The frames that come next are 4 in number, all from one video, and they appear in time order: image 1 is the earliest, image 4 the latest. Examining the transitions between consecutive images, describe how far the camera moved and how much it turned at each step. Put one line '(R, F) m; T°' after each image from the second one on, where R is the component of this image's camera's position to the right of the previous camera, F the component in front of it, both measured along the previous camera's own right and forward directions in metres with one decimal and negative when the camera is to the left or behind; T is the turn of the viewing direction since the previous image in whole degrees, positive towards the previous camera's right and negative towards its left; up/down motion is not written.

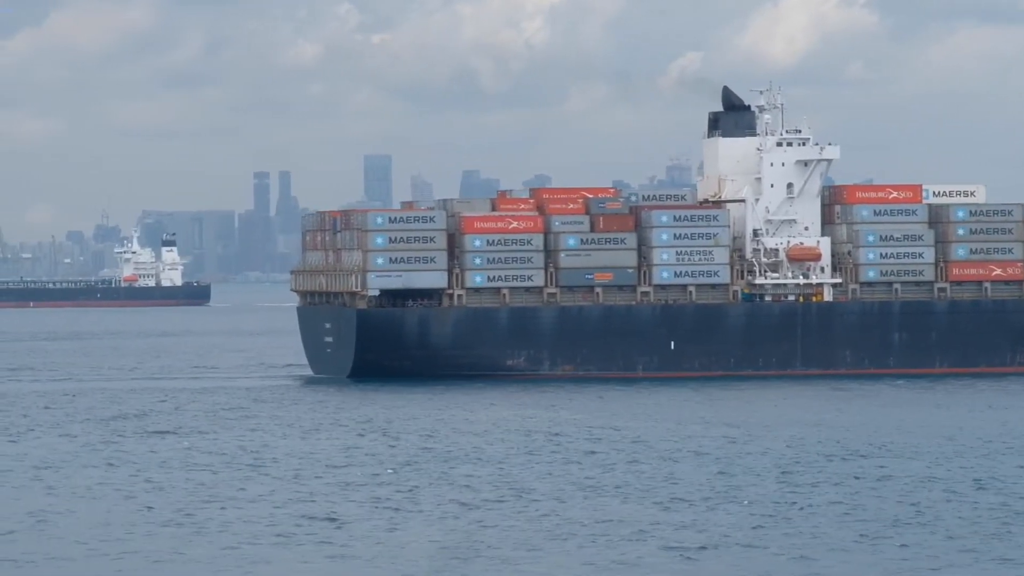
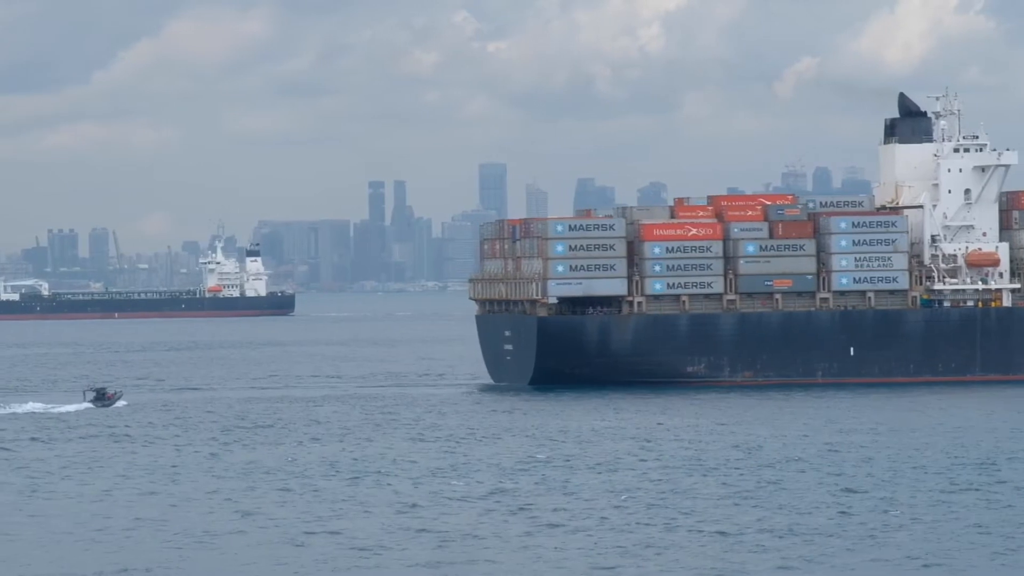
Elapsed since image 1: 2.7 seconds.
(-2.4, -0.5) m; -3°
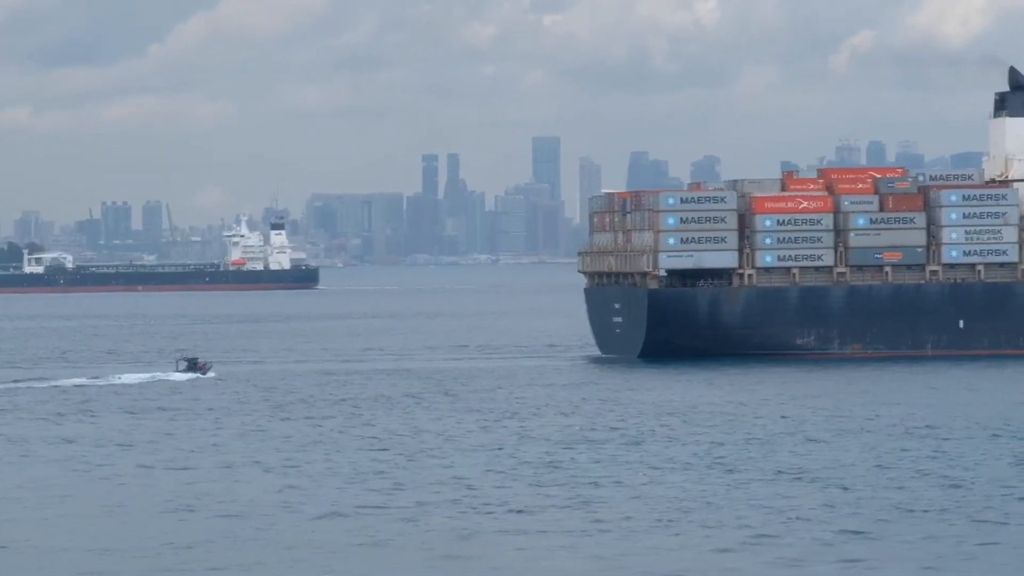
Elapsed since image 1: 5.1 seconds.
(-2.2, -0.4) m; -1°
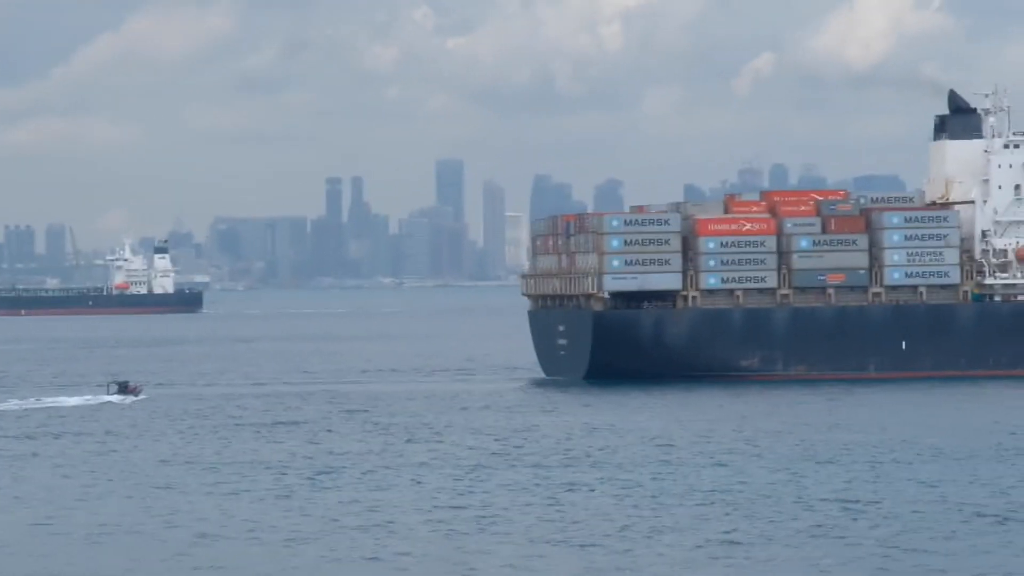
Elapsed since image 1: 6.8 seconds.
(-1.3, +0.6) m; +4°
